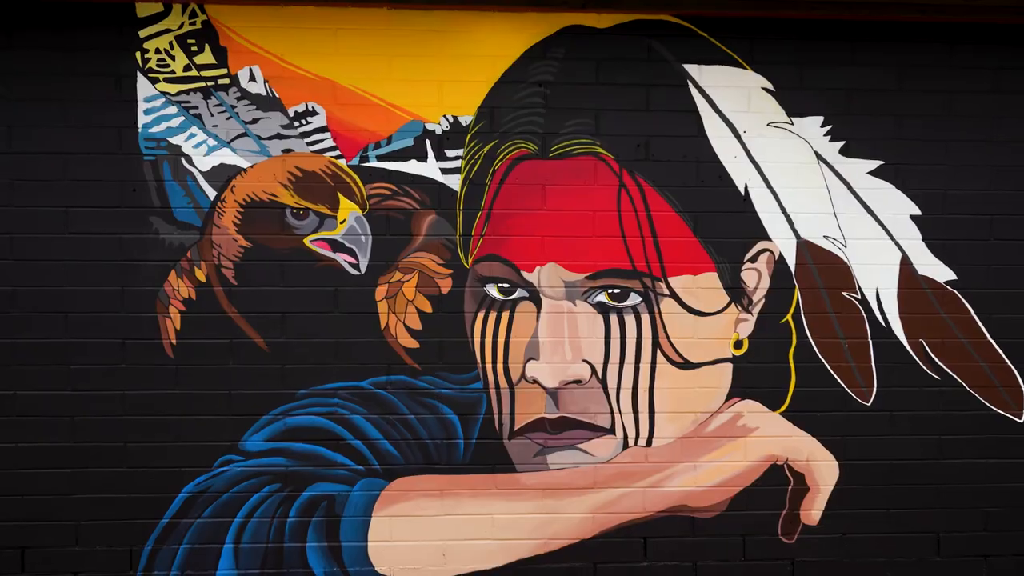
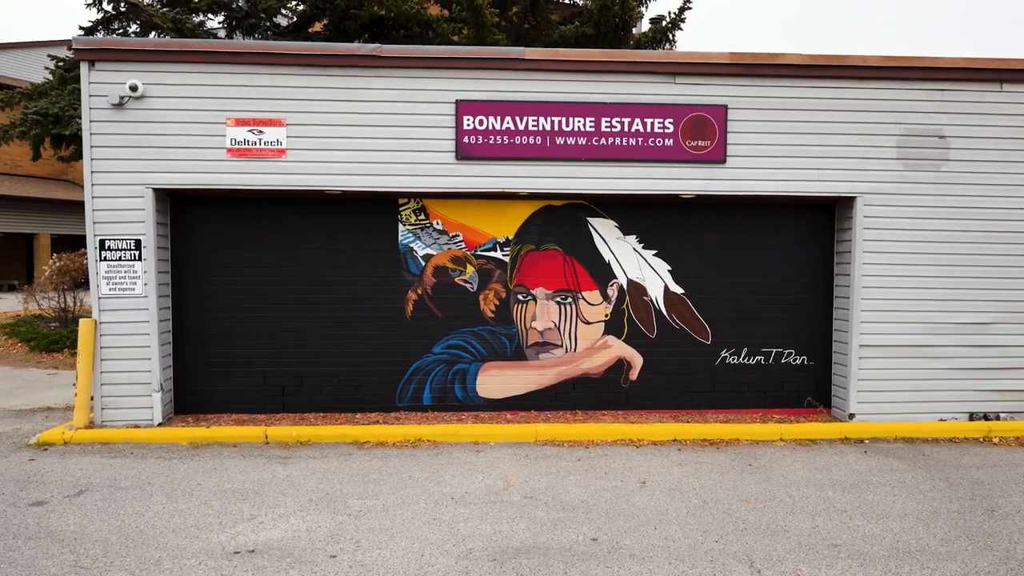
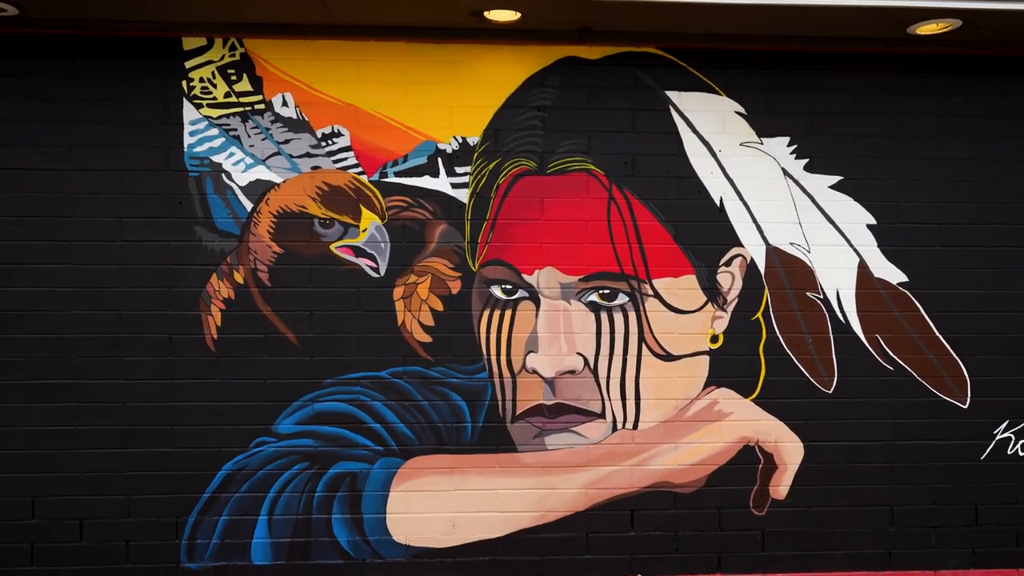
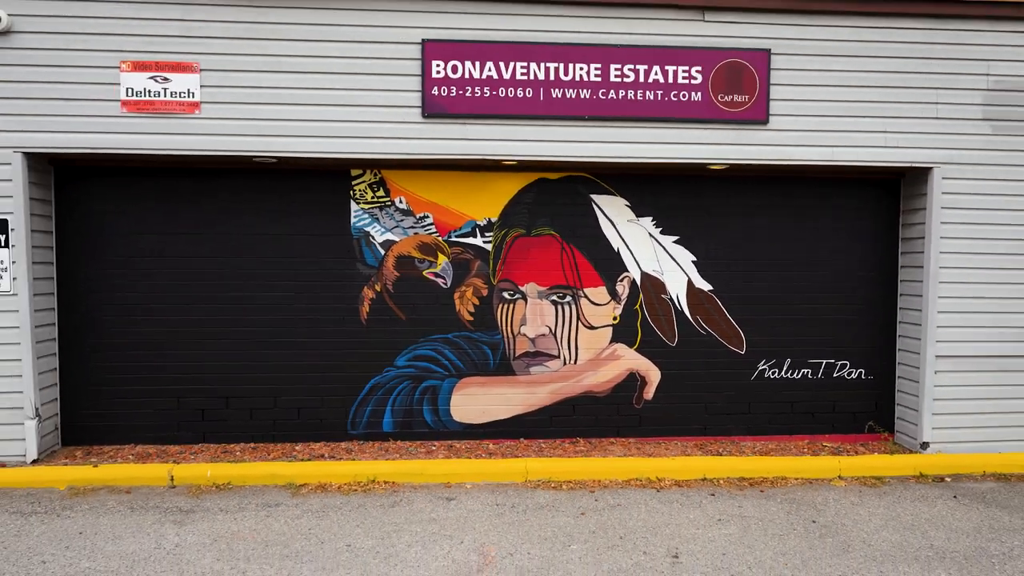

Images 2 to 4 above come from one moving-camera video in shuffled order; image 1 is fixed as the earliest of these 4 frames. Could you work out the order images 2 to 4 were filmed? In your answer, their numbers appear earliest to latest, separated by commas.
3, 4, 2
